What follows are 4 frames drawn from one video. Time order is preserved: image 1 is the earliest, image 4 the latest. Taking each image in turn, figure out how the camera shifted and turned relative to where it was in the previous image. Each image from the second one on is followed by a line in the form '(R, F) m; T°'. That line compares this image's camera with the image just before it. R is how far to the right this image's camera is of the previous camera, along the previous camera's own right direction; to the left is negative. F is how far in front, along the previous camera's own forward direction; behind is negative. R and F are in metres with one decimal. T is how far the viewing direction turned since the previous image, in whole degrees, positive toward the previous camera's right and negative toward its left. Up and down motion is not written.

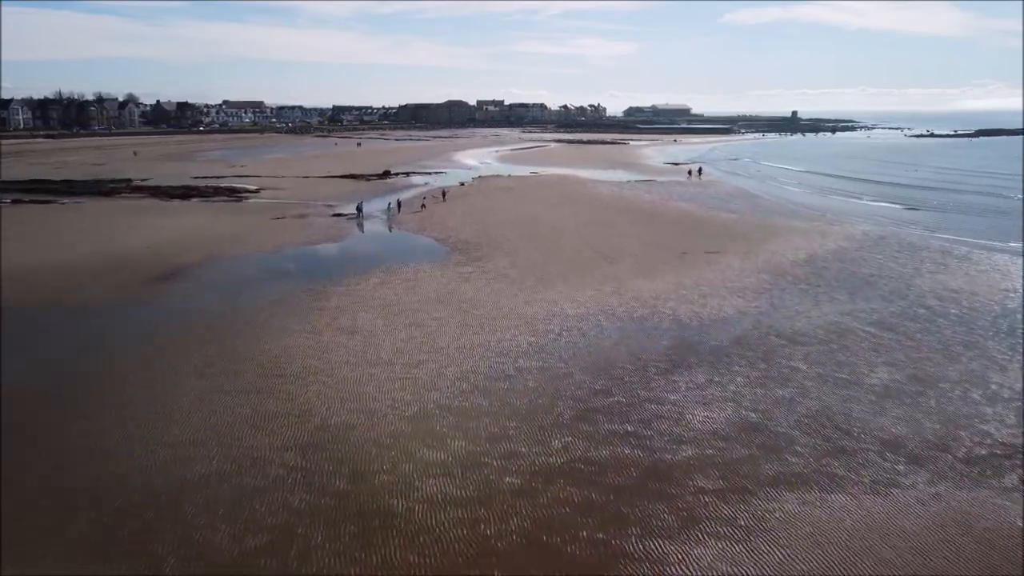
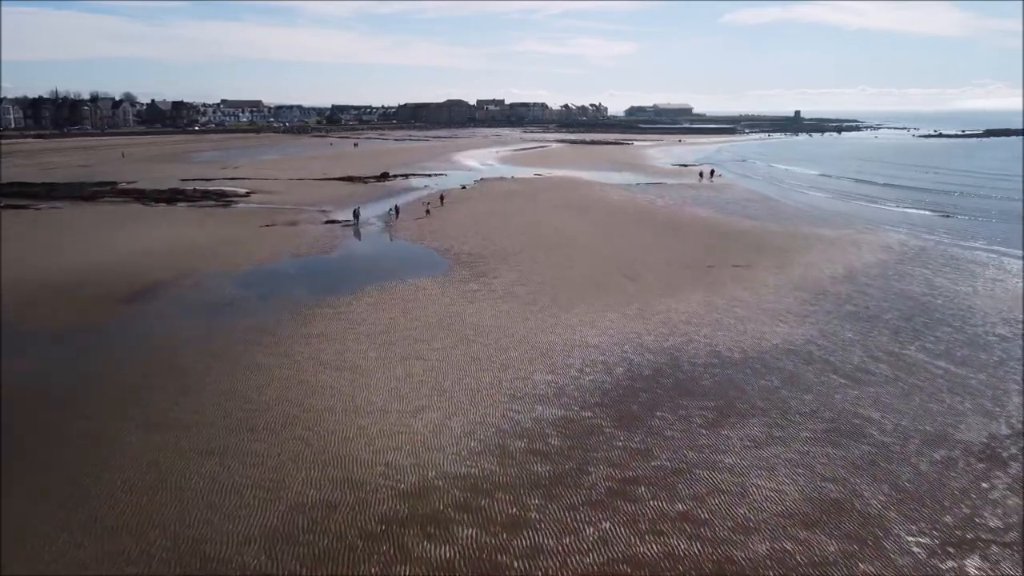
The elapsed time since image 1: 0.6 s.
(-0.2, +1.7) m; 0°
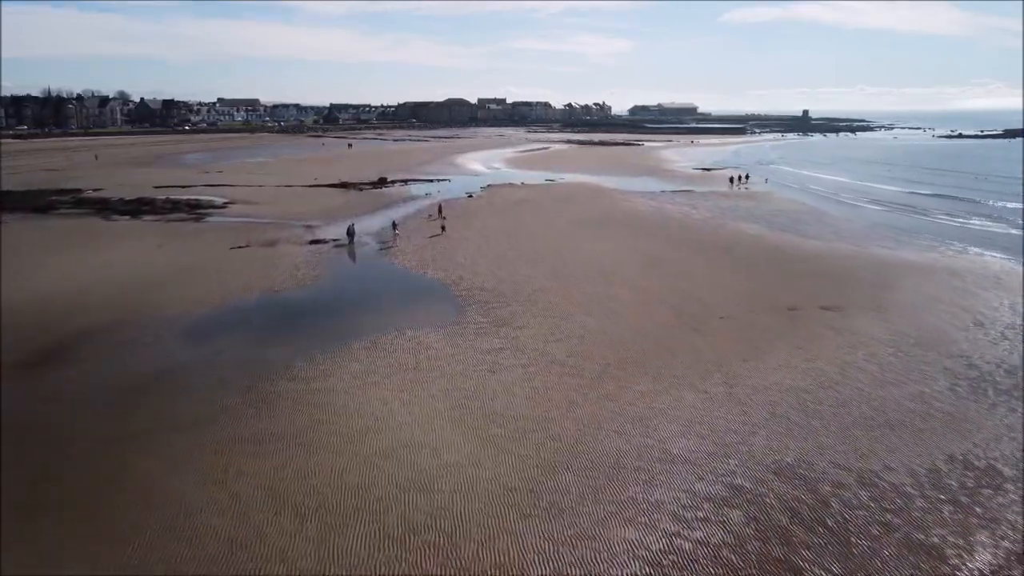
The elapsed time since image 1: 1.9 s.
(-0.6, +3.8) m; 0°
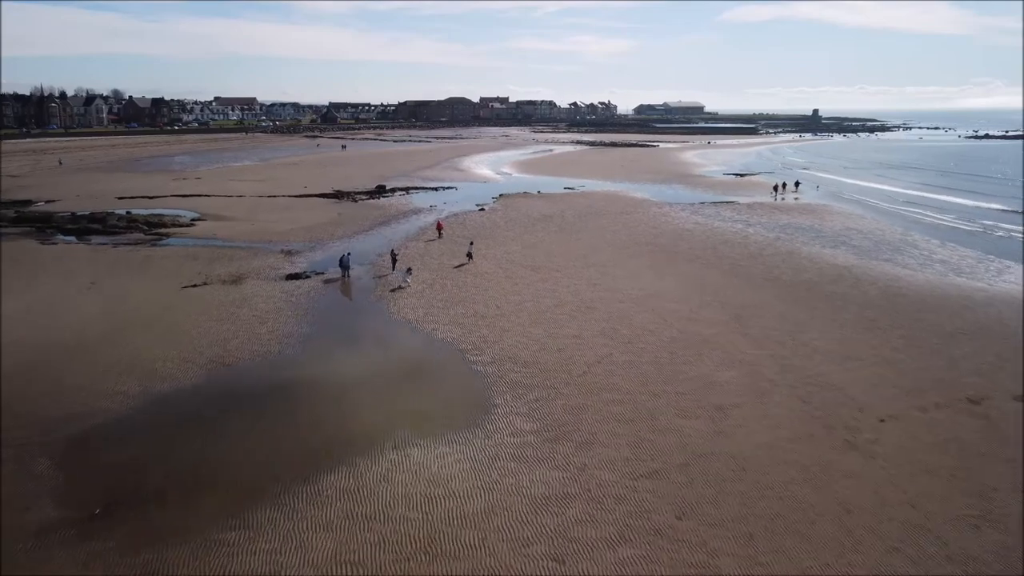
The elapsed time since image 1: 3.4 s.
(-0.7, +4.4) m; 0°
